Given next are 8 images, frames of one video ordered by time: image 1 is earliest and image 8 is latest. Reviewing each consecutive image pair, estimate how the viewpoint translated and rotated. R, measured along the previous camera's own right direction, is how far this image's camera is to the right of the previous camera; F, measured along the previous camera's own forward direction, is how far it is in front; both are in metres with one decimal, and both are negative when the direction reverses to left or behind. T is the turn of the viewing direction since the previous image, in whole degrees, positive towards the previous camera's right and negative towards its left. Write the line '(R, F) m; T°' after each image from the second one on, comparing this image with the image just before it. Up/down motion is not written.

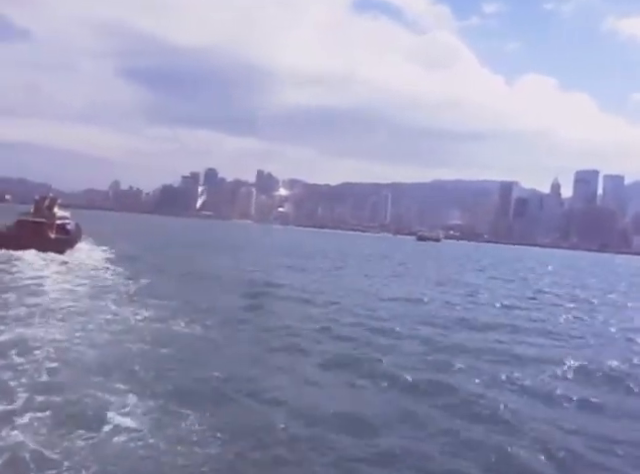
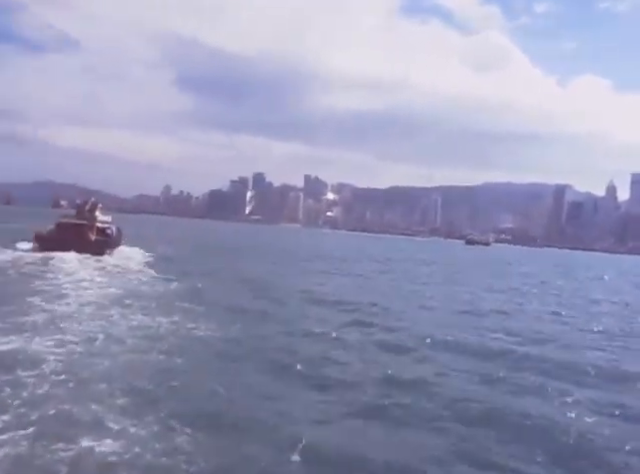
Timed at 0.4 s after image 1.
(+0.4, +0.5) m; -5°
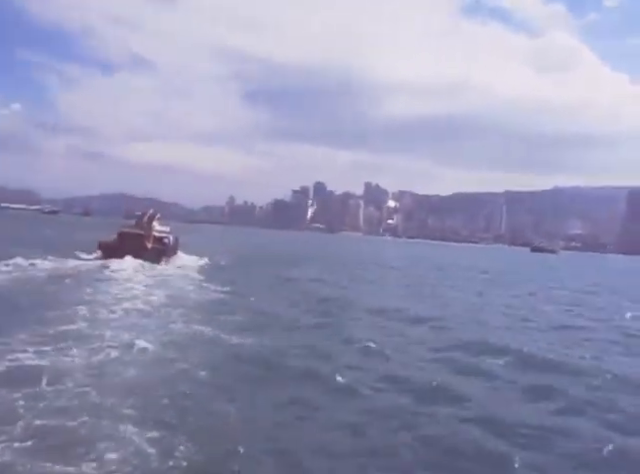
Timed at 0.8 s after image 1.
(+0.4, +0.4) m; -6°
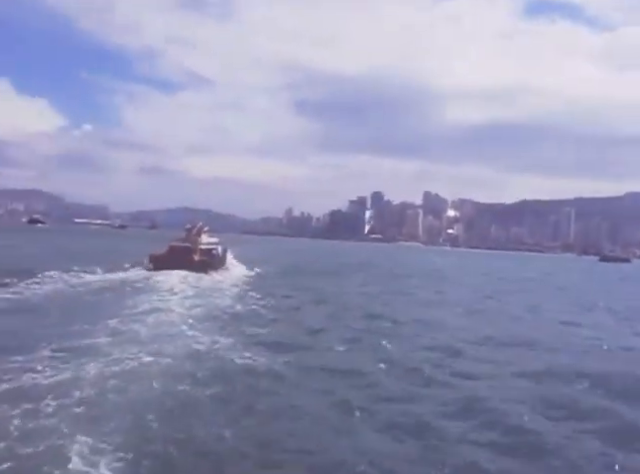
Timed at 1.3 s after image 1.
(+0.5, +0.5) m; -6°
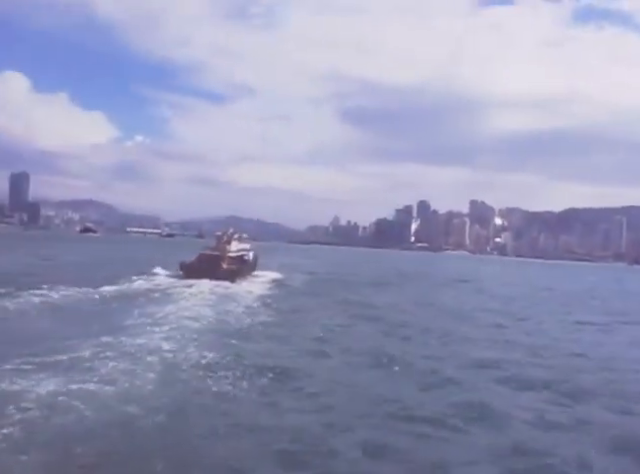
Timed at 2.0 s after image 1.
(+0.7, +0.5) m; -5°
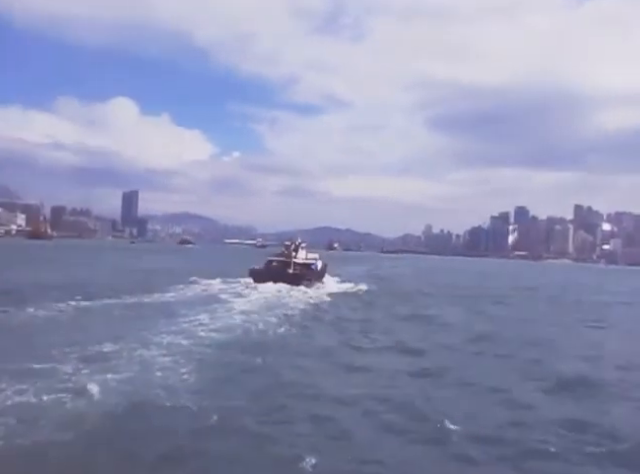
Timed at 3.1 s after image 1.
(+1.1, +1.0) m; -10°
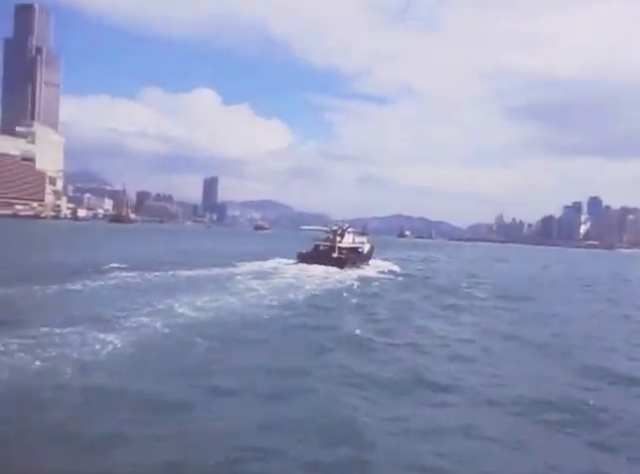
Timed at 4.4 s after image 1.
(+1.3, -0.9) m; -7°
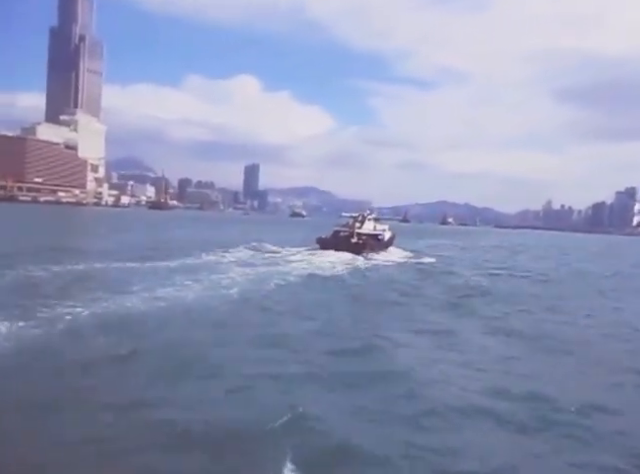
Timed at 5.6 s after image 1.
(+0.9, +1.2) m; -4°
